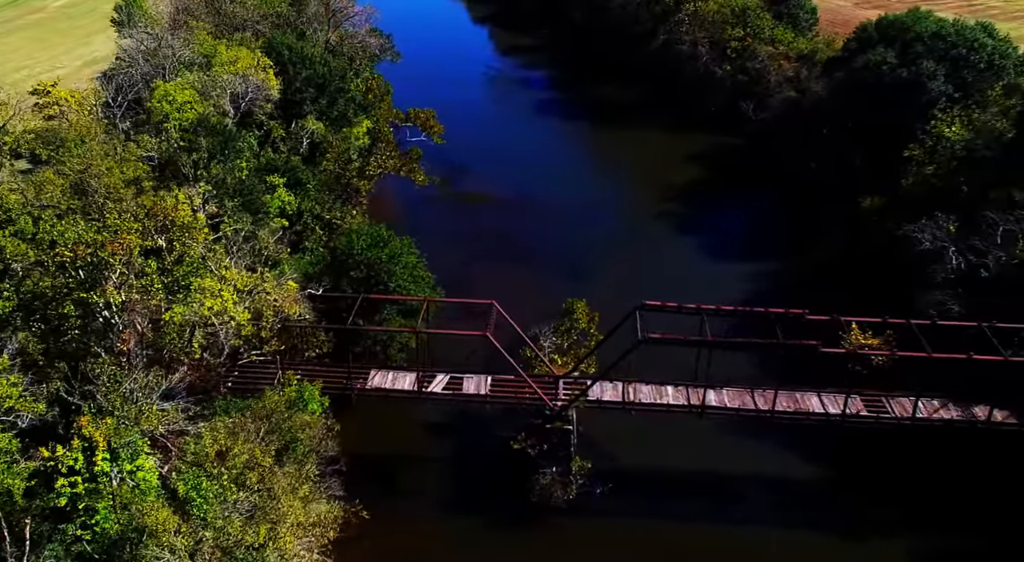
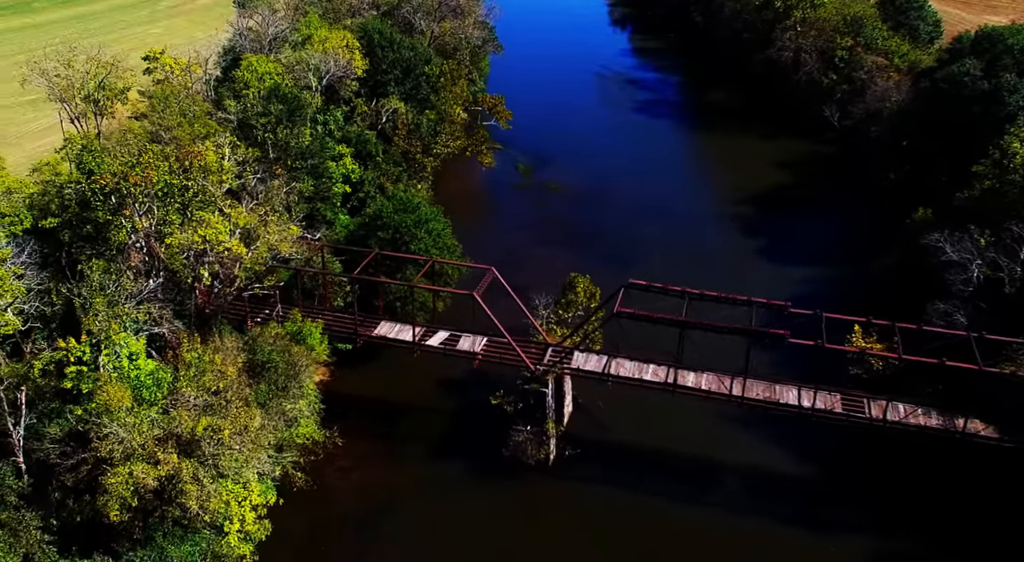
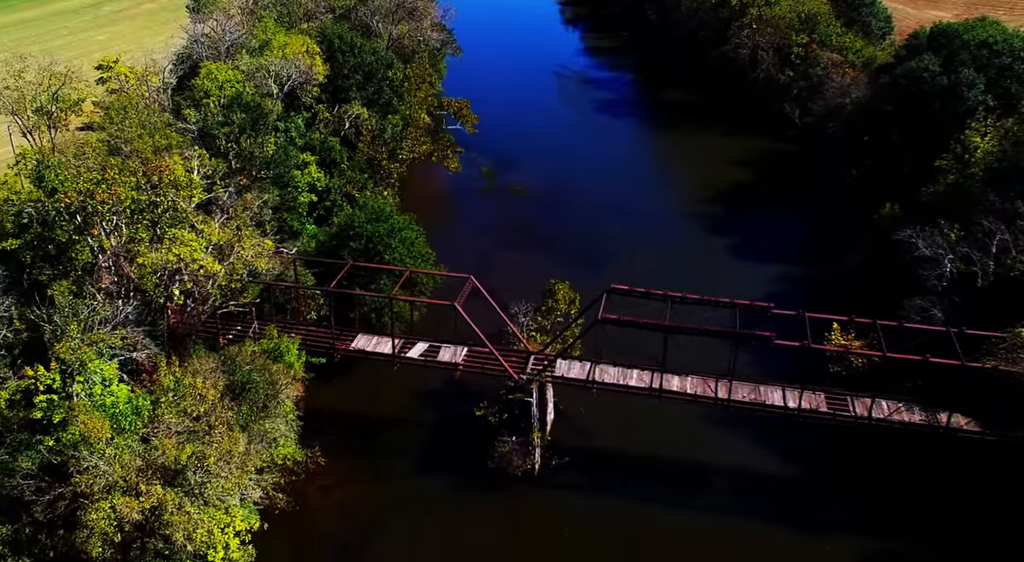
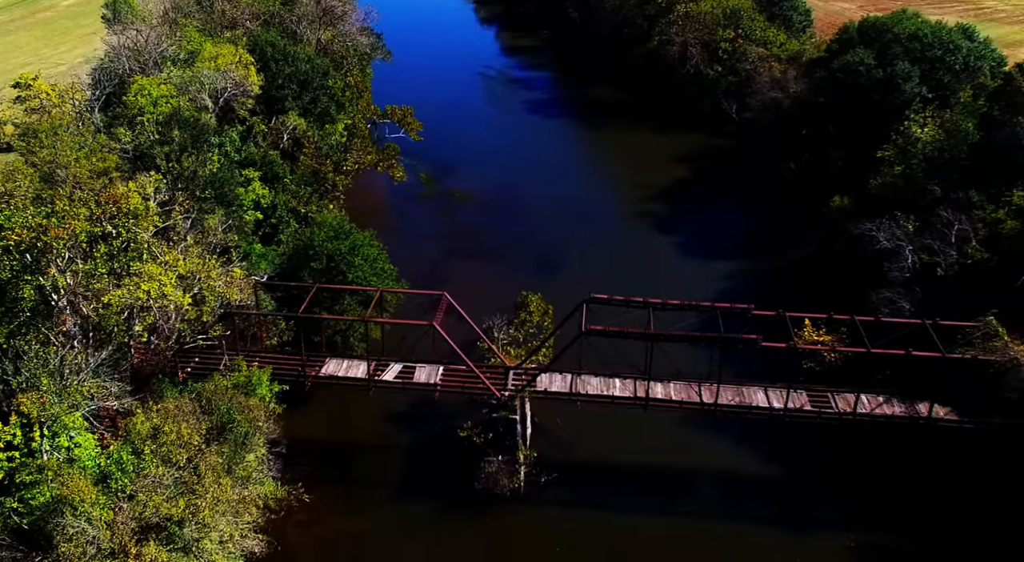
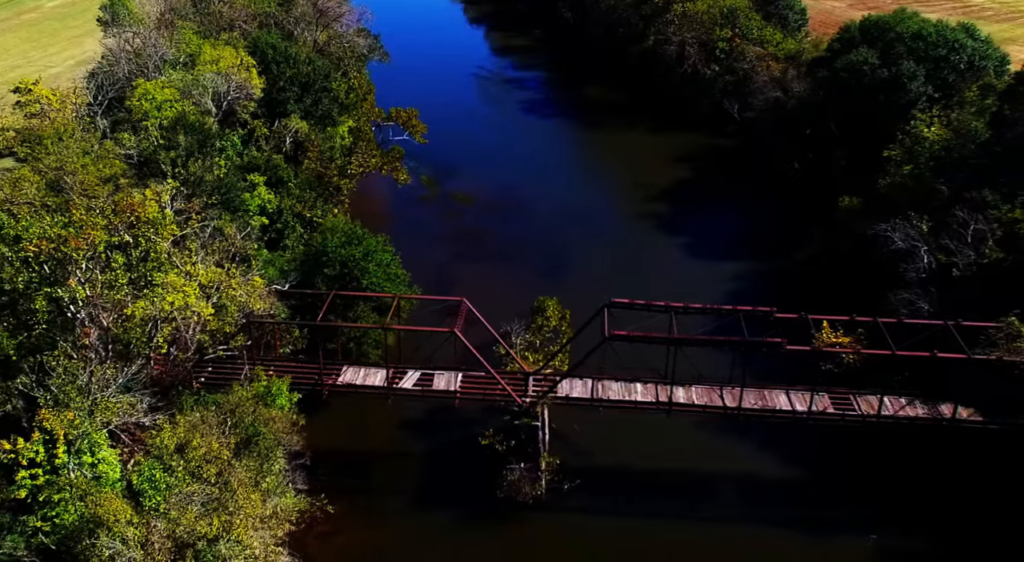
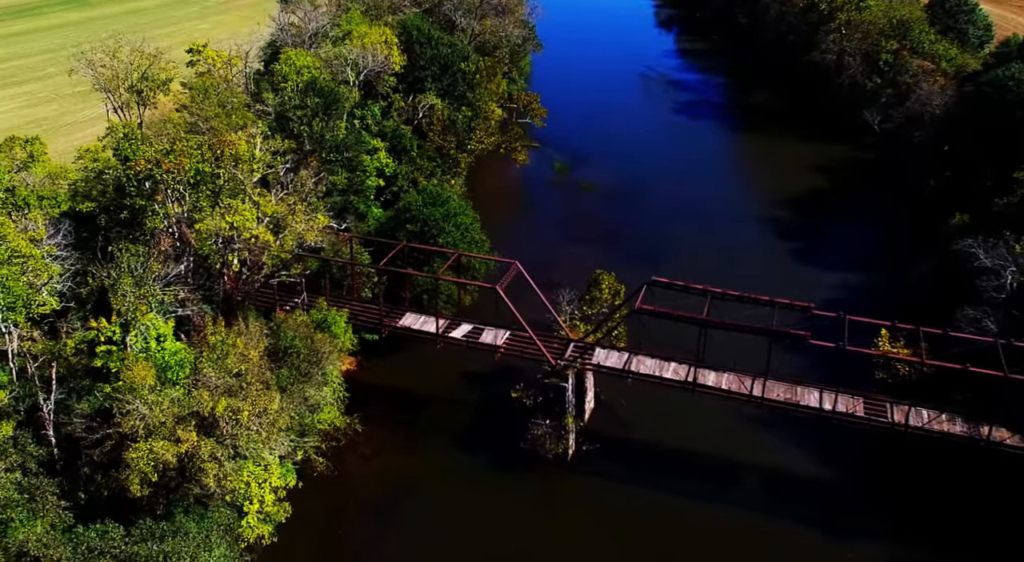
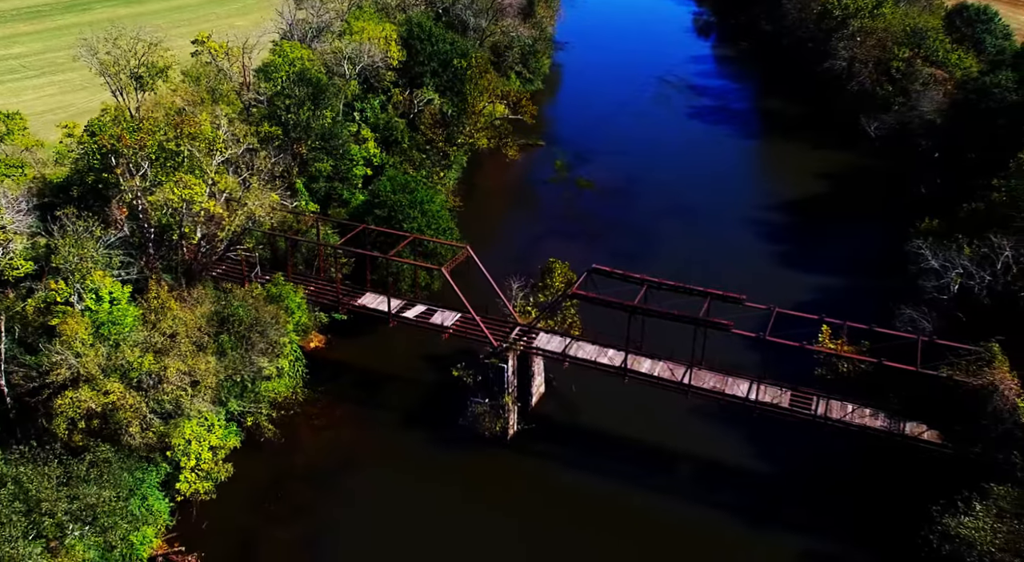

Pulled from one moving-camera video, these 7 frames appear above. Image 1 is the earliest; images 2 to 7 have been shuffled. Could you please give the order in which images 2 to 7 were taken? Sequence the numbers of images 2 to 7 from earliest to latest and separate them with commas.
5, 4, 3, 2, 6, 7
